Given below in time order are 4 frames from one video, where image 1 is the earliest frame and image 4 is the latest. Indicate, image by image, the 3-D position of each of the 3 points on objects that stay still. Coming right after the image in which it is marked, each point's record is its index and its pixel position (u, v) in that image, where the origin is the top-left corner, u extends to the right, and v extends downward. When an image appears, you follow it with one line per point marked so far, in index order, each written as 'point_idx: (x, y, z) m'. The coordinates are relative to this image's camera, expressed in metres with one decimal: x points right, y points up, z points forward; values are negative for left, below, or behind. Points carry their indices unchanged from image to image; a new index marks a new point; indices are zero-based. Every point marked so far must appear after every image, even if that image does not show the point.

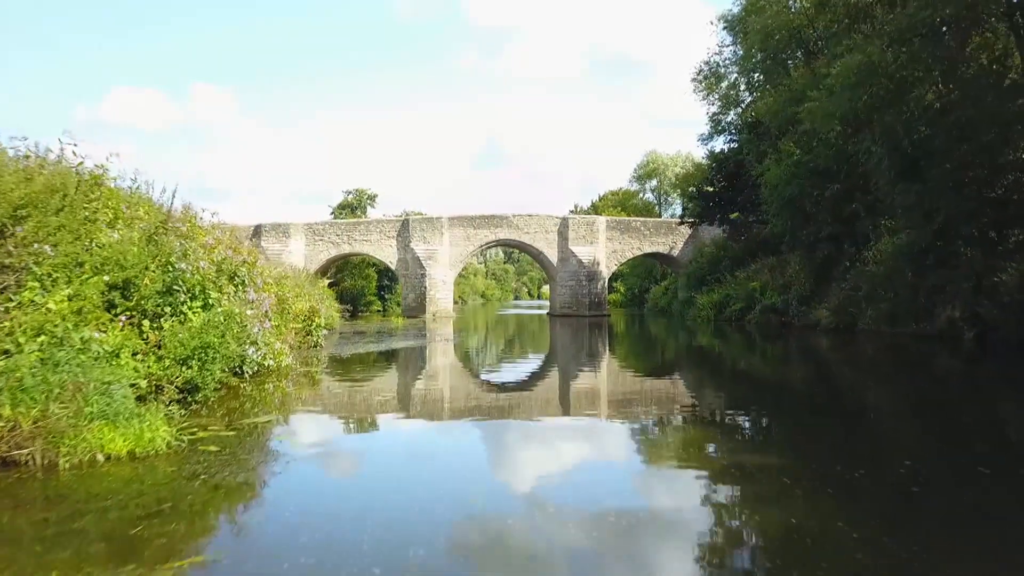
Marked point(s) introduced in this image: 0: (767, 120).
0: (+4.4, +3.0, +11.3) m
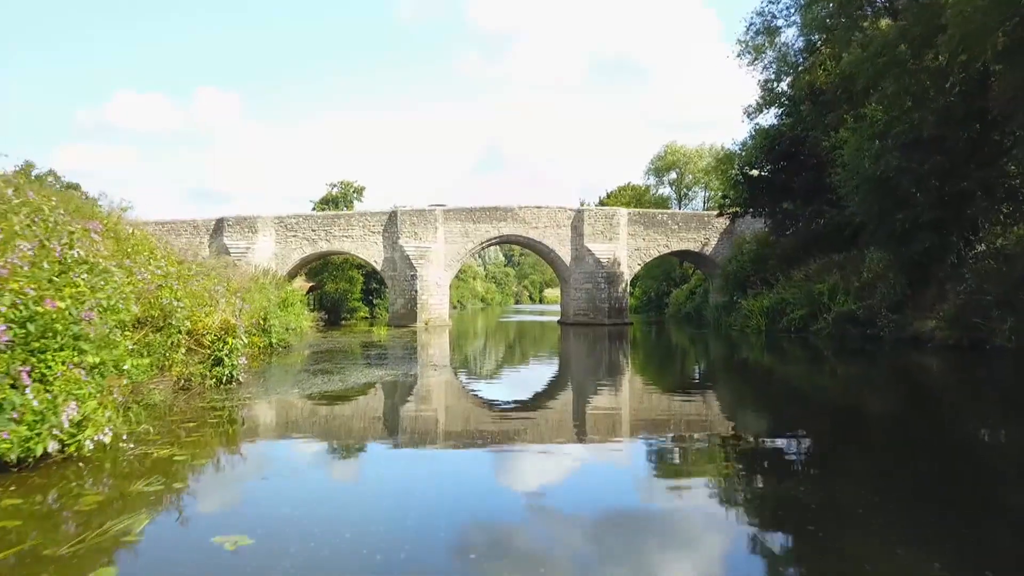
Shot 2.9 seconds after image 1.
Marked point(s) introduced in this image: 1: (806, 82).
0: (+4.6, +2.9, +9.2) m
1: (+4.5, +3.2, +10.2) m
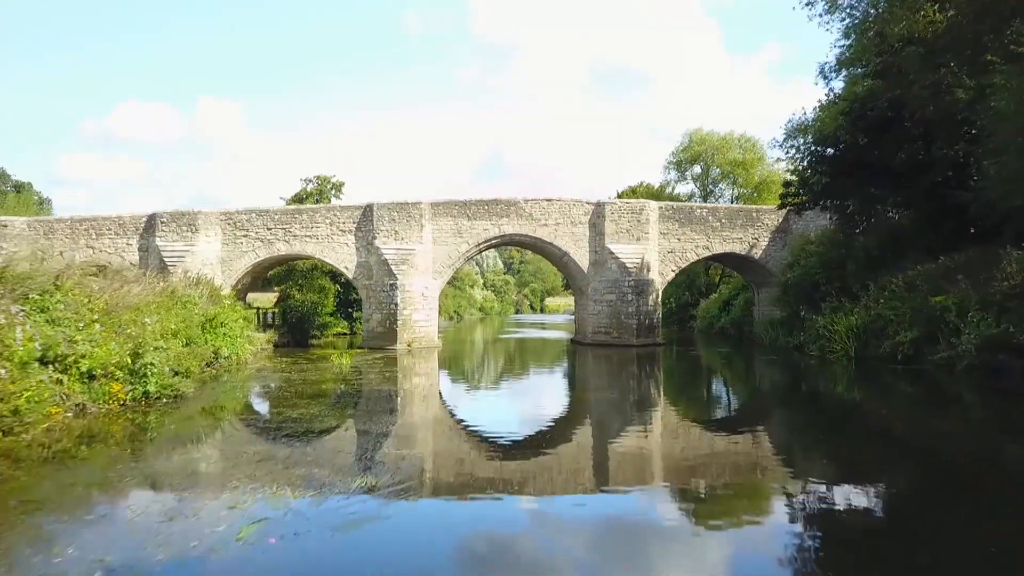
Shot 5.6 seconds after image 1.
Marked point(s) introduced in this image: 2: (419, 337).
0: (+4.6, +2.8, +6.7) m
1: (+4.6, +3.0, +7.7) m
2: (-2.6, -1.4, +18.6) m
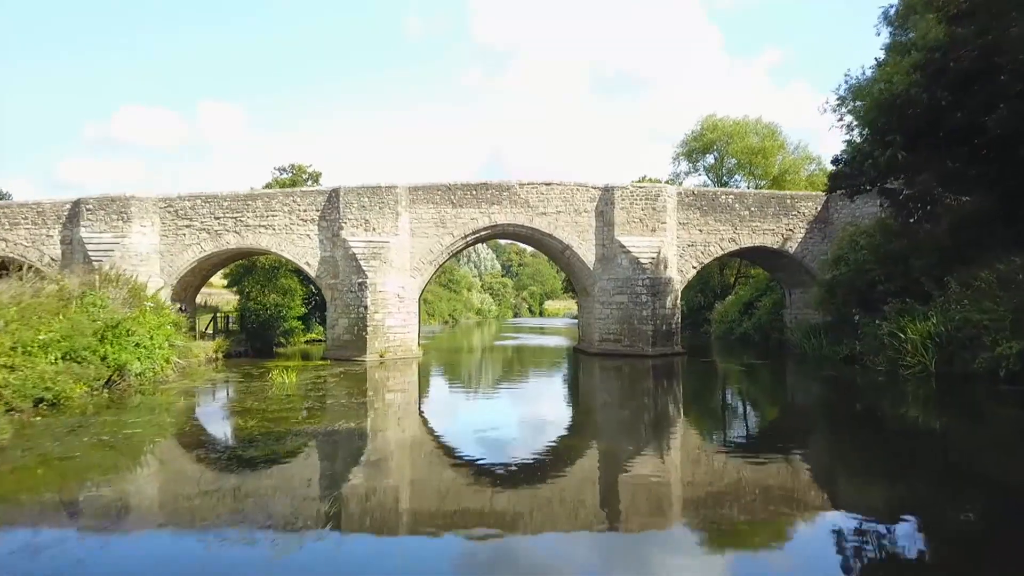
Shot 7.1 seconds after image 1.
0: (+4.5, +2.8, +5.2) m
1: (+4.5, +3.1, +6.2) m
2: (-2.7, -1.4, +17.1) m
